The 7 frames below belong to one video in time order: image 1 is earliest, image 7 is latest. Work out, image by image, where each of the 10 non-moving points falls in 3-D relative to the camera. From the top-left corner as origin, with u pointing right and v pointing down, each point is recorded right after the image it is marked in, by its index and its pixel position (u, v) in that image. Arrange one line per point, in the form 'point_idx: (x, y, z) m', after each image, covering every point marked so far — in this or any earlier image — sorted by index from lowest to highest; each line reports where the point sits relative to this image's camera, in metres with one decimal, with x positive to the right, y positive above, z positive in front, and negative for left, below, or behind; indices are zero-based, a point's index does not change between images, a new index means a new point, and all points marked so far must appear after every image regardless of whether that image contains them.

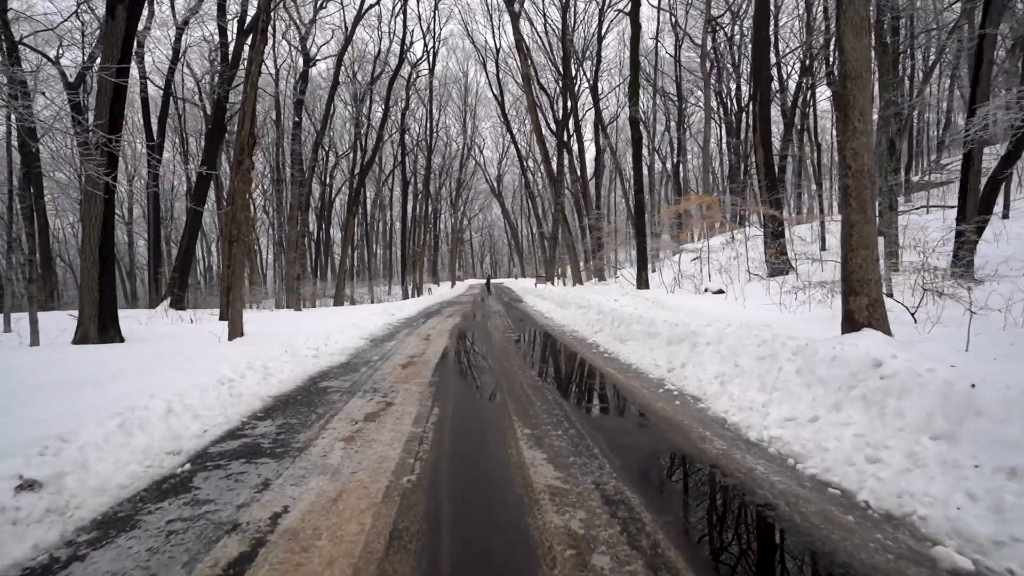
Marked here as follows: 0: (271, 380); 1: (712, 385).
0: (-3.1, -1.2, +6.4) m
1: (+2.1, -1.0, +5.3) m
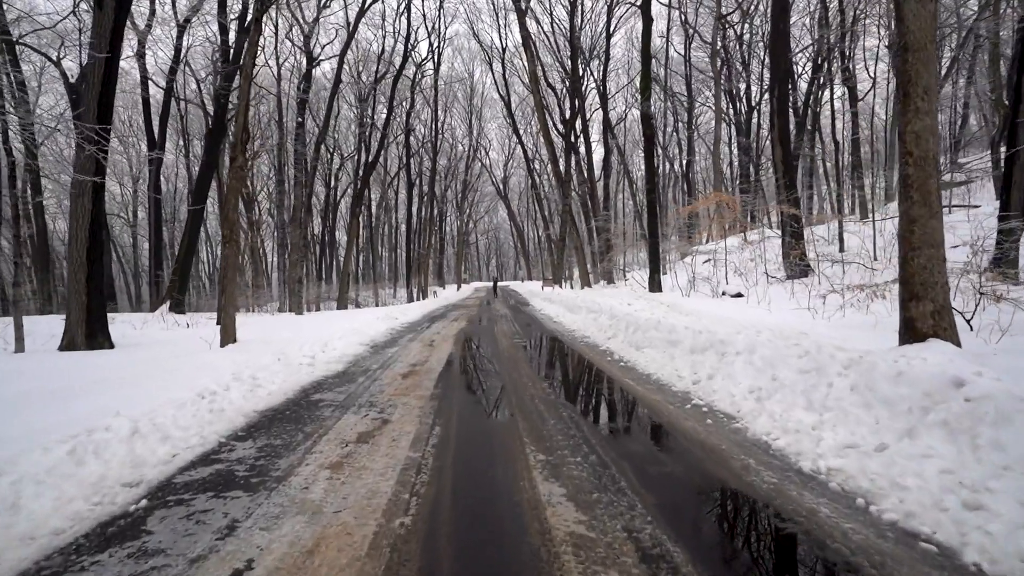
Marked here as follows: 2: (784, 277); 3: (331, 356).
0: (-3.0, -1.3, +5.8) m
1: (+2.2, -1.1, +4.7) m
2: (+7.4, +0.3, +13.7) m
3: (-3.2, -1.2, +8.8) m
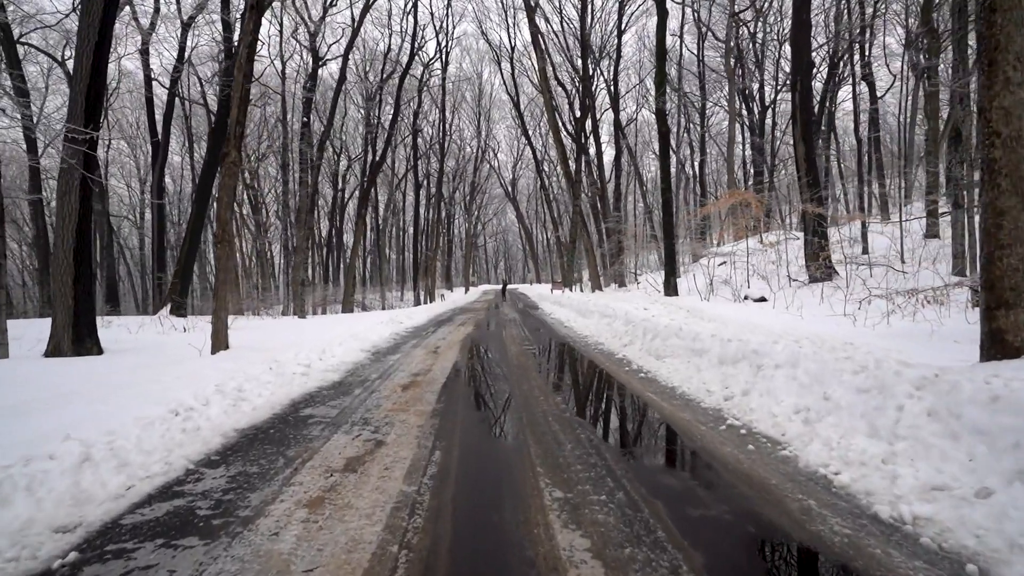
0: (-2.9, -1.3, +5.3) m
1: (+2.3, -1.1, +4.1) m
2: (+7.7, +0.2, +13.0) m
3: (-3.1, -1.3, +8.3) m
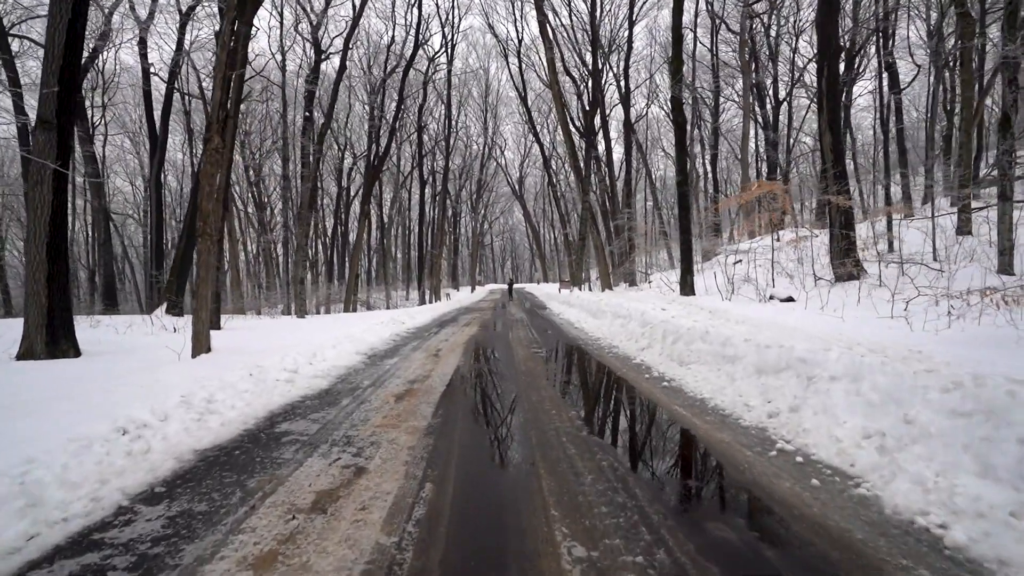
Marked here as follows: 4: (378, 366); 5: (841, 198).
0: (-2.8, -1.3, +4.6) m
1: (+2.4, -1.1, +3.3) m
2: (+7.9, +0.2, +12.2) m
3: (-3.0, -1.2, +7.6) m
4: (-2.2, -1.3, +8.3) m
5: (+7.7, +2.1, +11.7) m
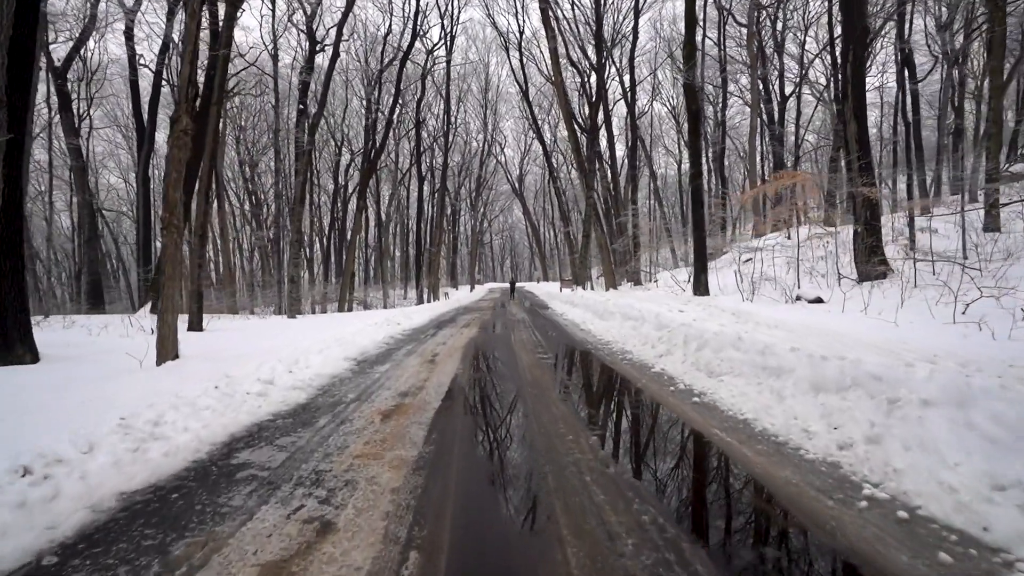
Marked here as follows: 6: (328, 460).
0: (-2.8, -1.3, +3.7) m
1: (+2.4, -1.1, +2.5) m
2: (+7.9, +0.2, +11.3) m
3: (-2.9, -1.2, +6.7) m
4: (-2.2, -1.3, +7.4) m
5: (+7.8, +2.1, +10.8) m
6: (-1.5, -1.4, +4.1) m
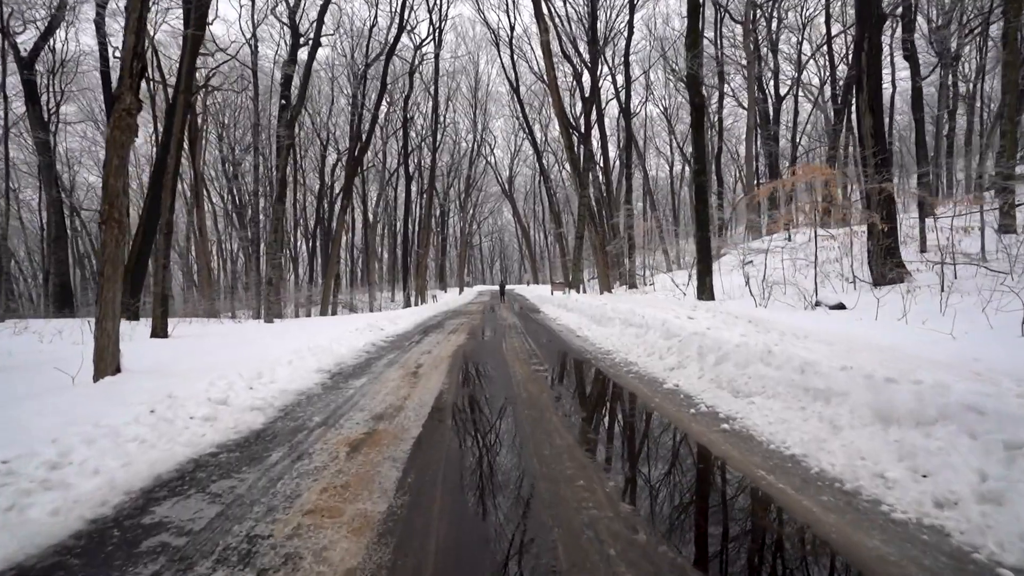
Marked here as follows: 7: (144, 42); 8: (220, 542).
0: (-2.8, -1.3, +2.8) m
1: (+2.4, -1.2, +1.6) m
2: (+7.7, +0.1, +10.6) m
3: (-3.0, -1.3, +5.8) m
4: (-2.3, -1.3, +6.5) m
5: (+7.6, +2.0, +10.1) m
6: (-1.5, -1.4, +3.2) m
7: (-4.7, +3.1, +6.4) m
8: (-1.6, -1.4, +3.0) m
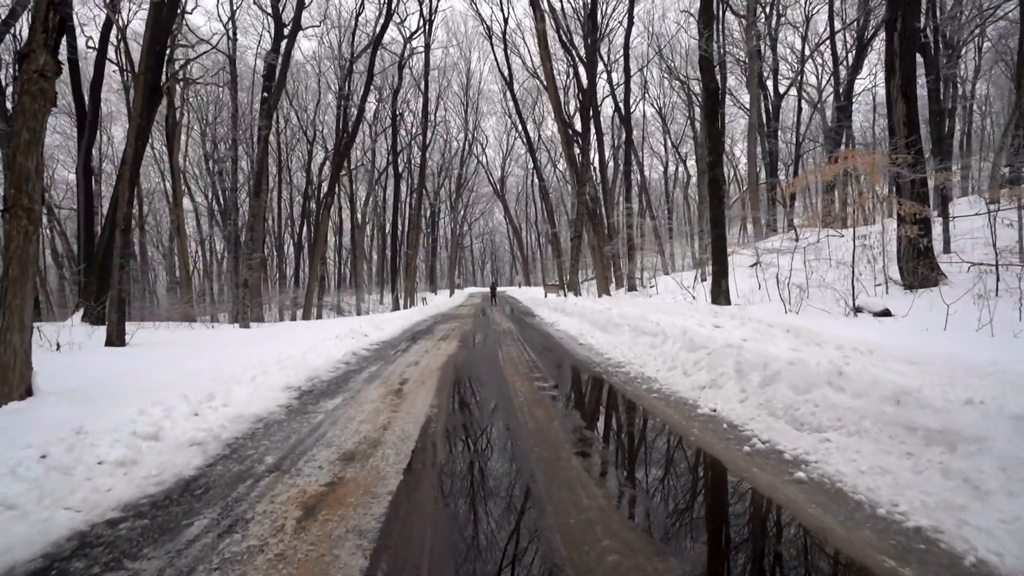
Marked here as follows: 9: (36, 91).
0: (-2.7, -1.3, +1.6) m
1: (+2.6, -1.2, +0.6) m
2: (+7.7, 0.0, +9.6) m
3: (-2.9, -1.3, +4.6) m
4: (-2.2, -1.4, +5.4) m
5: (+7.6, +1.9, +9.2) m
6: (-1.4, -1.4, +2.1) m
7: (-4.7, +3.1, +5.2) m
8: (-1.5, -1.4, +1.9) m
9: (-4.8, +2.0, +5.1) m
